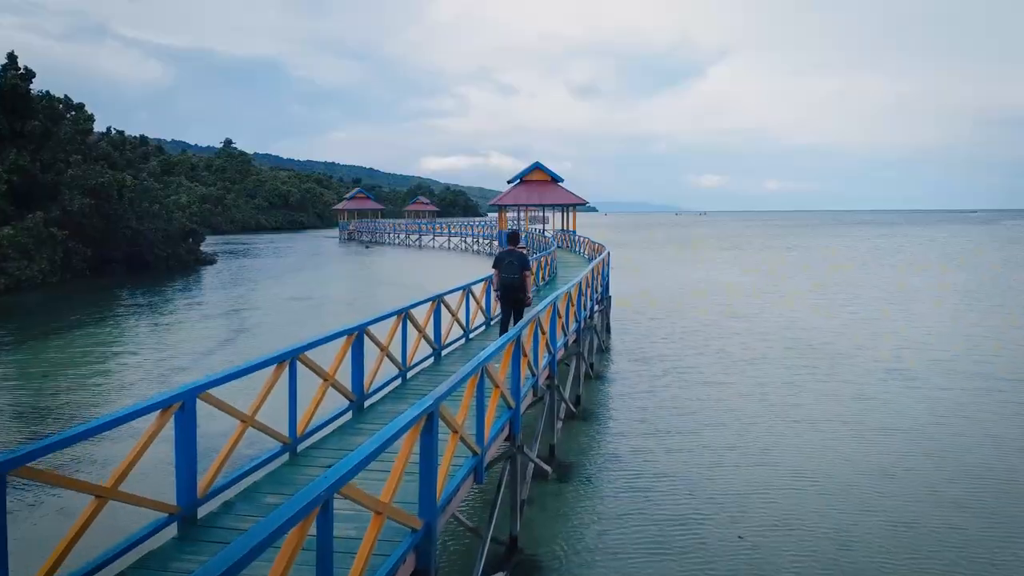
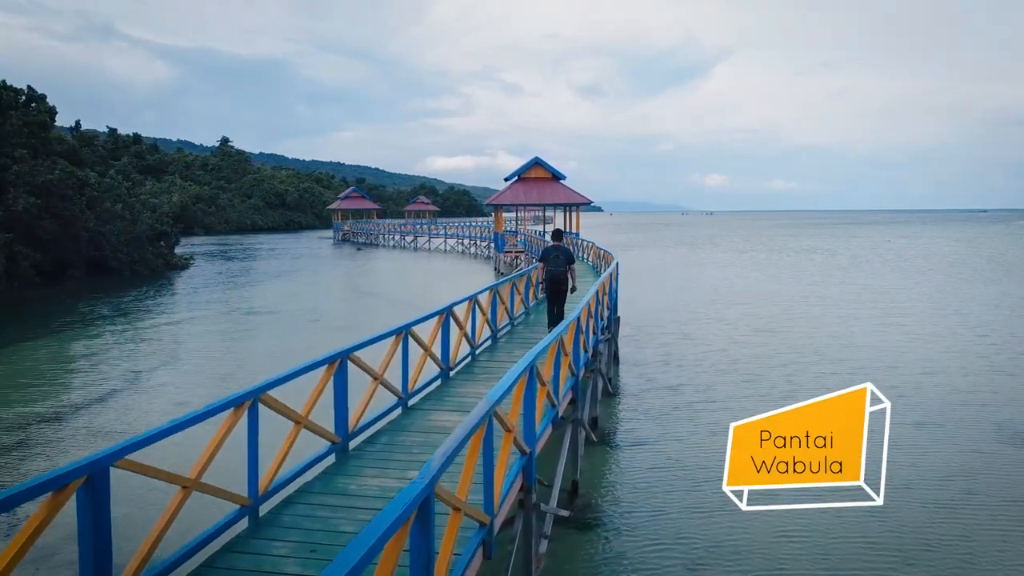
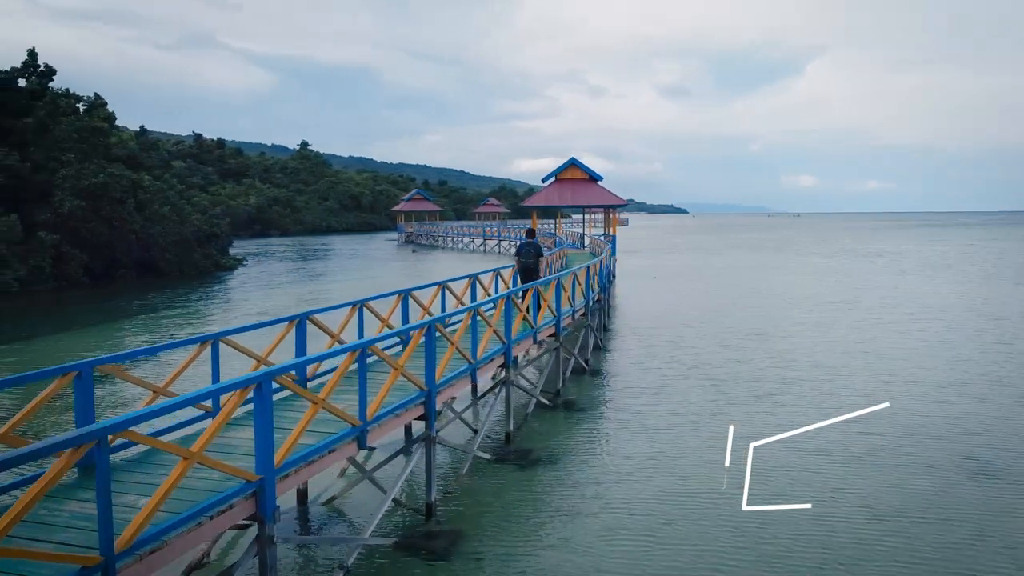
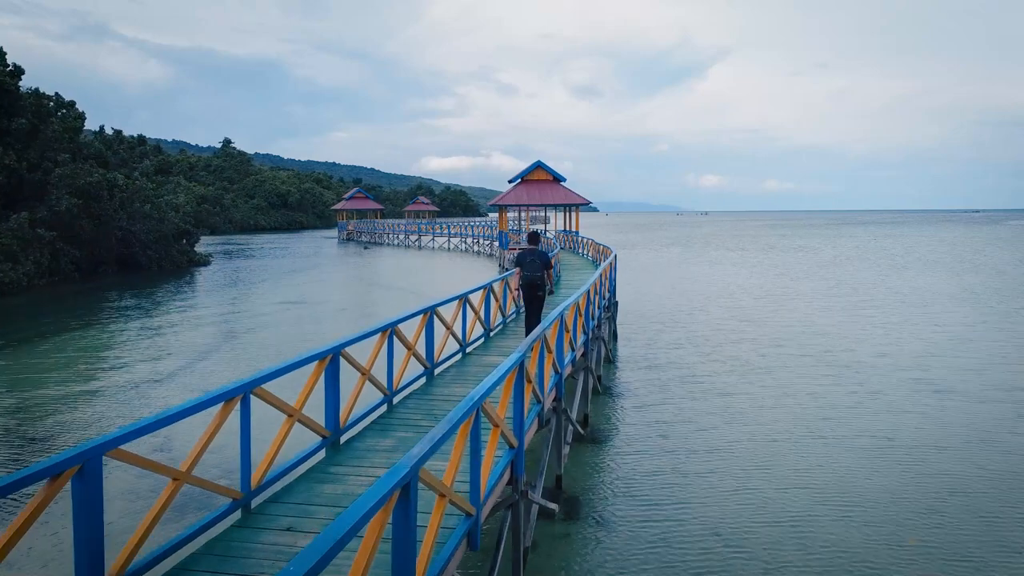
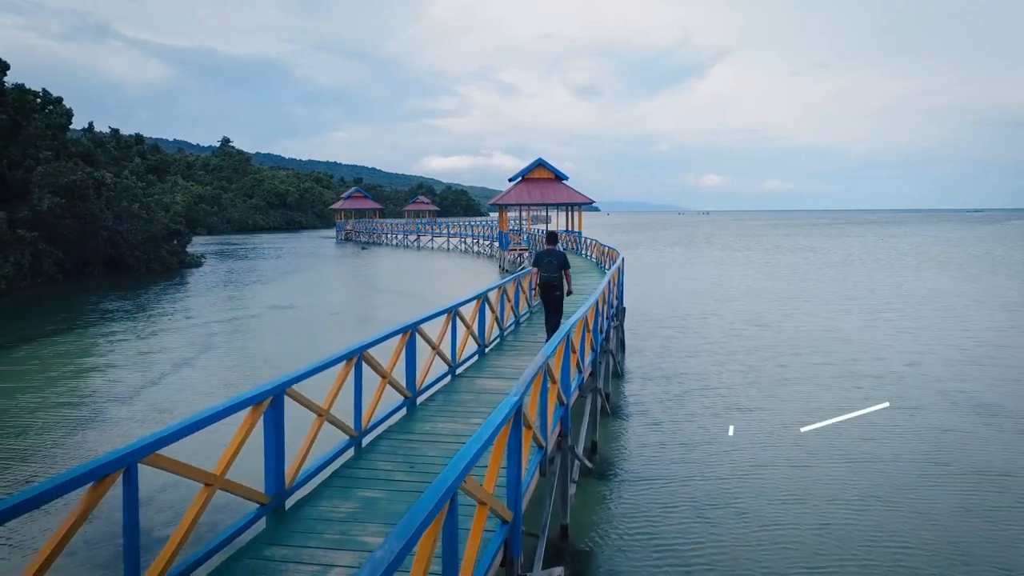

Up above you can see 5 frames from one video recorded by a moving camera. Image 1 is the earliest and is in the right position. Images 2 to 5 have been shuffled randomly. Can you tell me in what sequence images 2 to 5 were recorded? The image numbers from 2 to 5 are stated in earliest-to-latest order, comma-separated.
4, 5, 2, 3
